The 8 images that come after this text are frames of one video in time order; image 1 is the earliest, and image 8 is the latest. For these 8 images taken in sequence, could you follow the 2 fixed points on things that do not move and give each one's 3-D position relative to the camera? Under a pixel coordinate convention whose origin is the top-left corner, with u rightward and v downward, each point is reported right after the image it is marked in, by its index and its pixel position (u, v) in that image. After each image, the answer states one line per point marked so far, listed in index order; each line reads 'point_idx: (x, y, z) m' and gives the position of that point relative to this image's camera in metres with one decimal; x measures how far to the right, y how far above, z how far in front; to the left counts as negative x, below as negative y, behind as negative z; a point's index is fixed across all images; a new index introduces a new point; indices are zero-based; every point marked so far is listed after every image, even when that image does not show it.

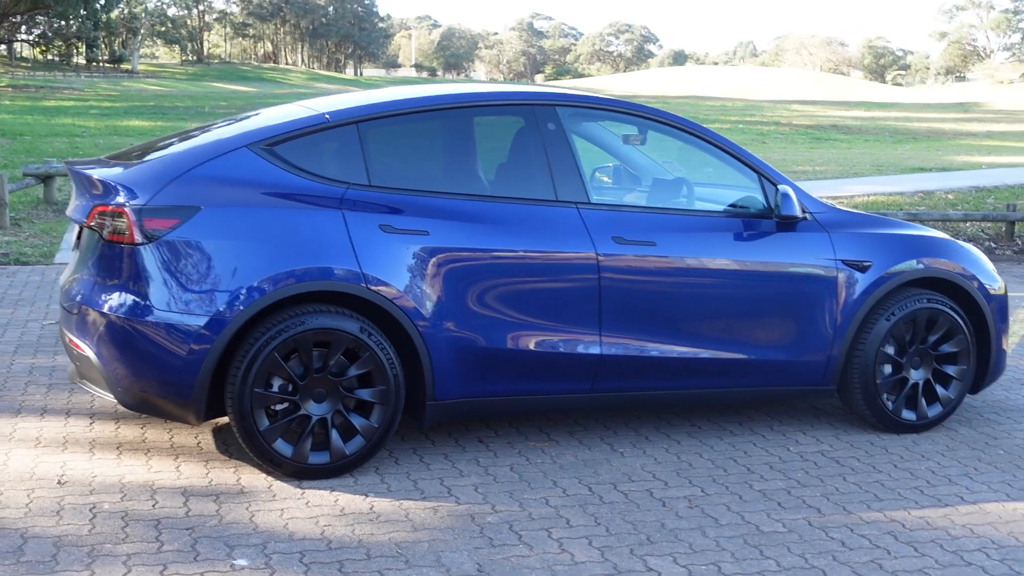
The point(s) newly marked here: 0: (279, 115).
0: (-0.9, +0.7, +4.9) m
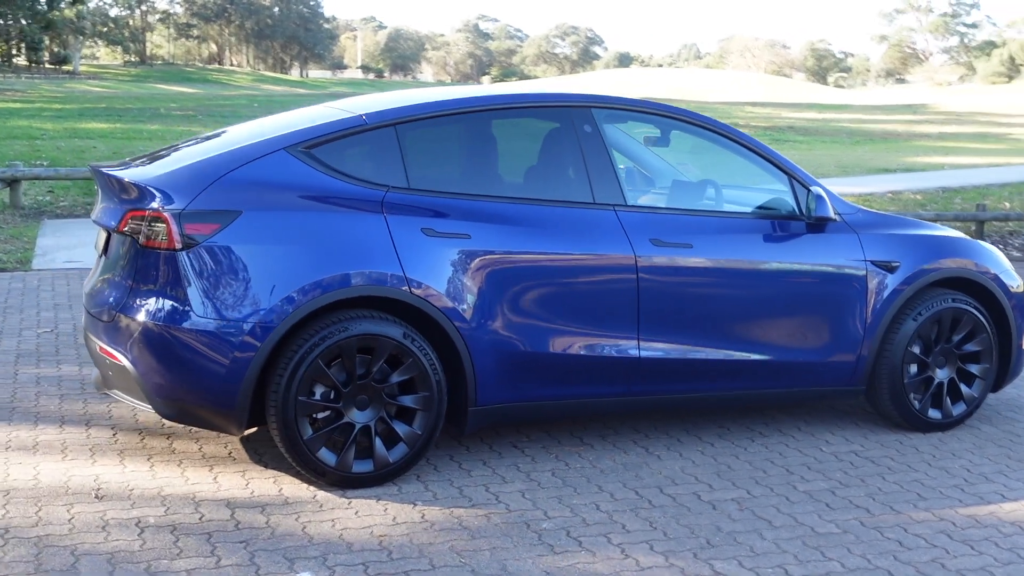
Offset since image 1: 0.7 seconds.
0: (-0.7, +0.7, +4.8) m
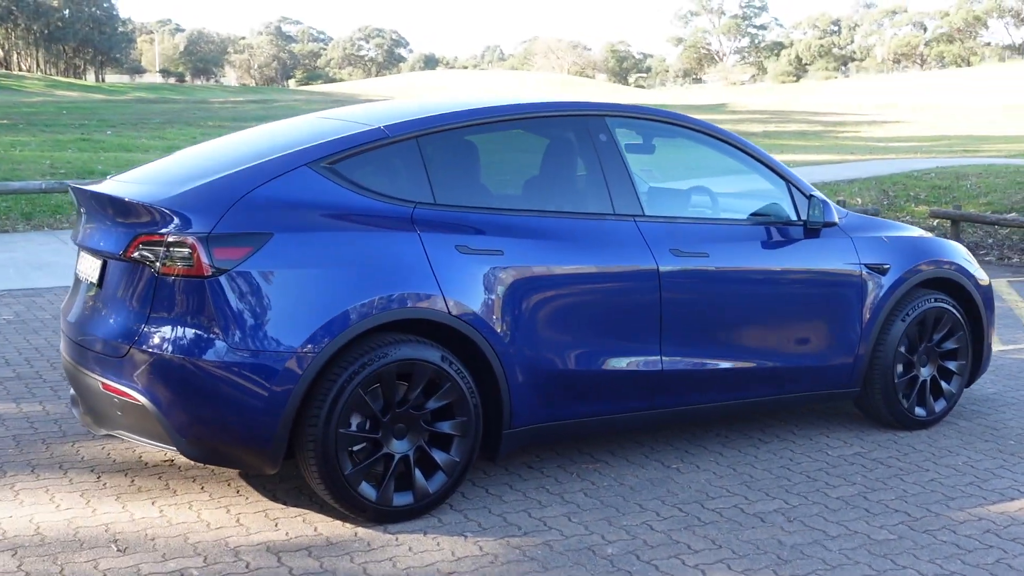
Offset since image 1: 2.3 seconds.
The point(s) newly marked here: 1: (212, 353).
0: (-0.7, +0.6, +4.5) m
1: (-1.0, -0.2, +3.9) m
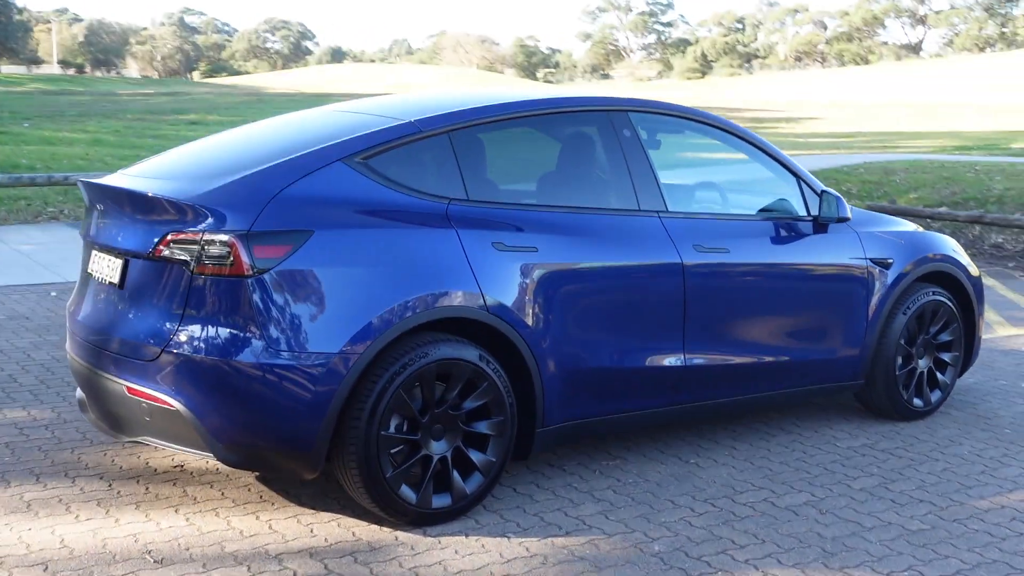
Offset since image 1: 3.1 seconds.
0: (-0.6, +0.6, +4.4) m
1: (-0.8, -0.2, +3.8) m
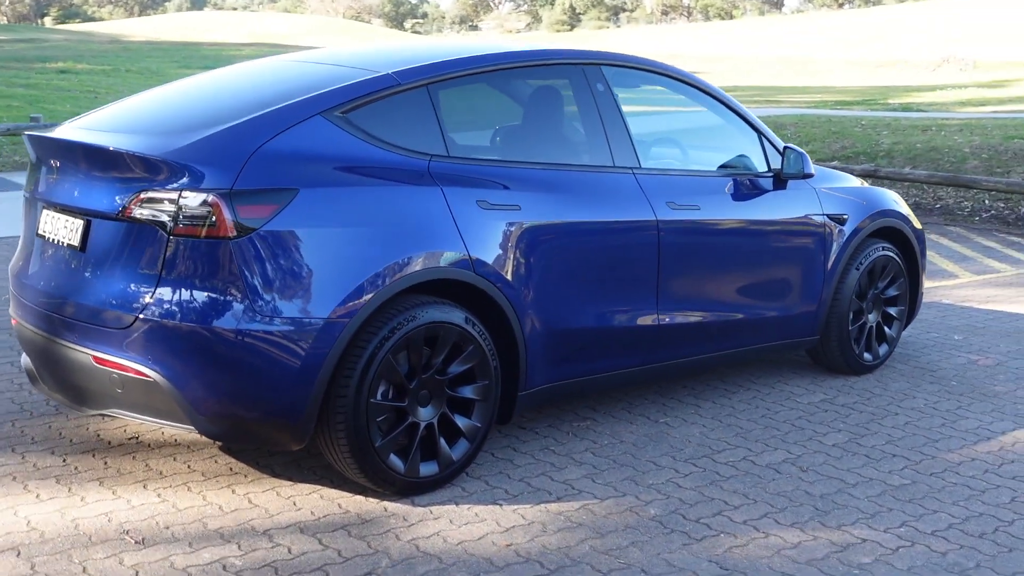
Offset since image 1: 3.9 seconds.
0: (-0.7, +0.7, +4.2) m
1: (-0.8, -0.1, +3.6) m
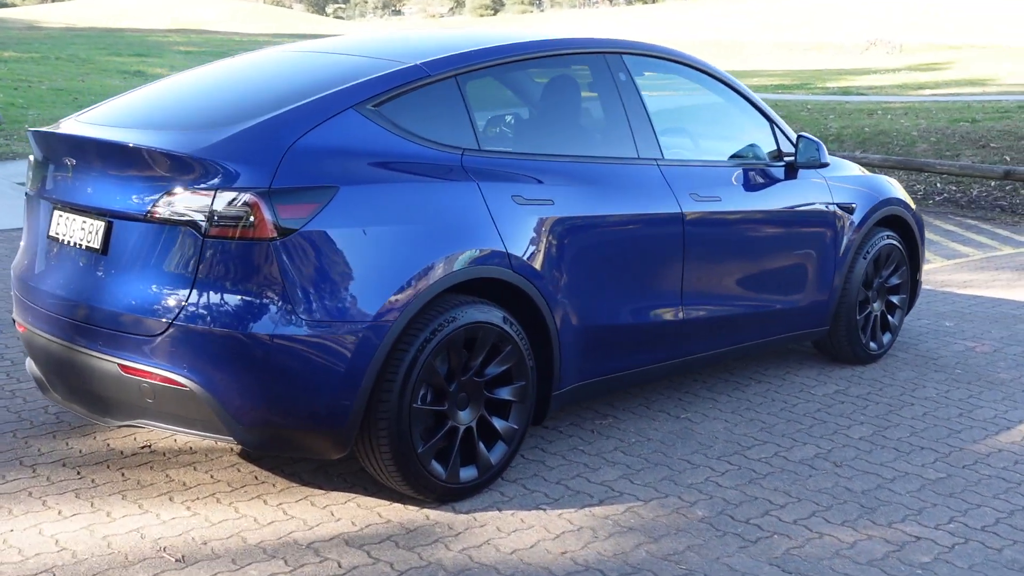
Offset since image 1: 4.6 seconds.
0: (-0.5, +0.7, +4.0) m
1: (-0.7, -0.1, +3.4) m
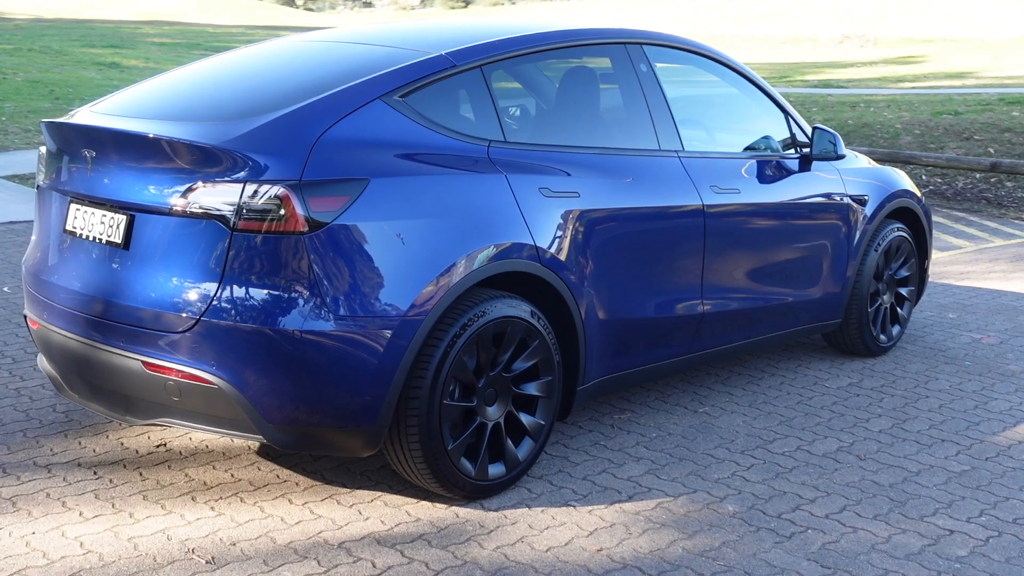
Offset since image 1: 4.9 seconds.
0: (-0.5, +0.7, +3.9) m
1: (-0.6, -0.1, +3.3) m
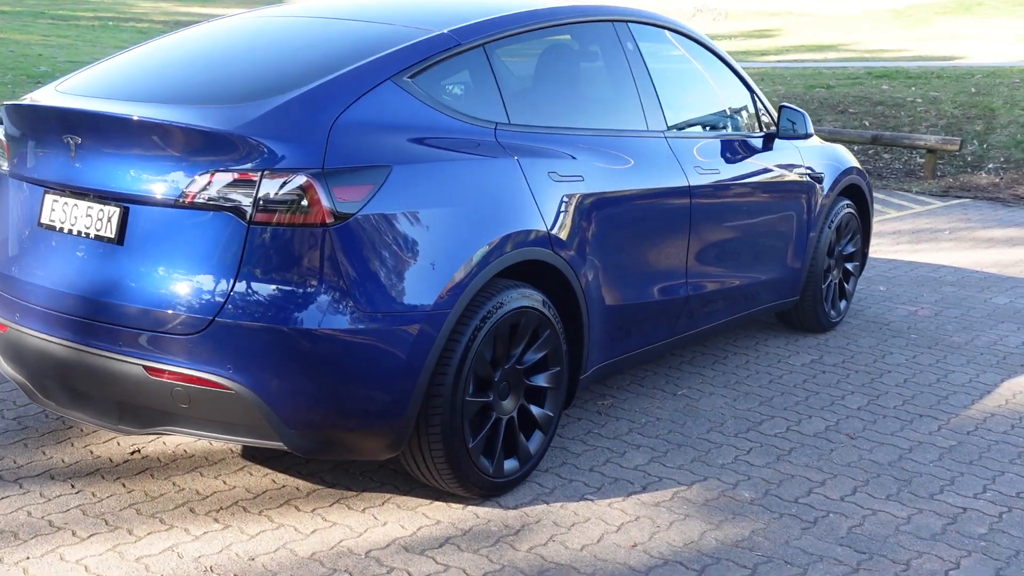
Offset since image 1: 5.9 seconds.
0: (-0.5, +0.8, +3.7) m
1: (-0.5, -0.1, +3.1) m
